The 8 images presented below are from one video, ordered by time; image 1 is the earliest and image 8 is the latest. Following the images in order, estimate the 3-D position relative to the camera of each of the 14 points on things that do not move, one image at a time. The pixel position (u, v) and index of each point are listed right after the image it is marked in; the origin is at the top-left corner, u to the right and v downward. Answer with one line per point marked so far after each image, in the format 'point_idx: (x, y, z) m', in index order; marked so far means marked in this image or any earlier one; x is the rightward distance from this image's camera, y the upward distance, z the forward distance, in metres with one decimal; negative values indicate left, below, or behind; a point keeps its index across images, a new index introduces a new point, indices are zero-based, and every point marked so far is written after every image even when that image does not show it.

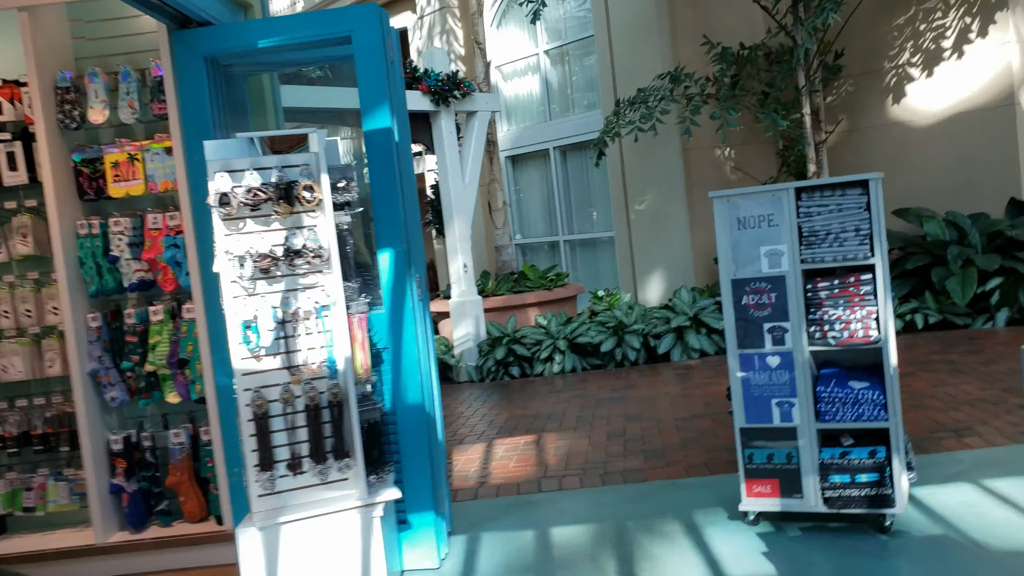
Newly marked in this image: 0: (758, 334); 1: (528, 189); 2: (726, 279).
0: (+1.1, -0.2, +4.4) m
1: (+0.2, +1.4, +13.3) m
2: (+1.0, 0.0, +4.4) m
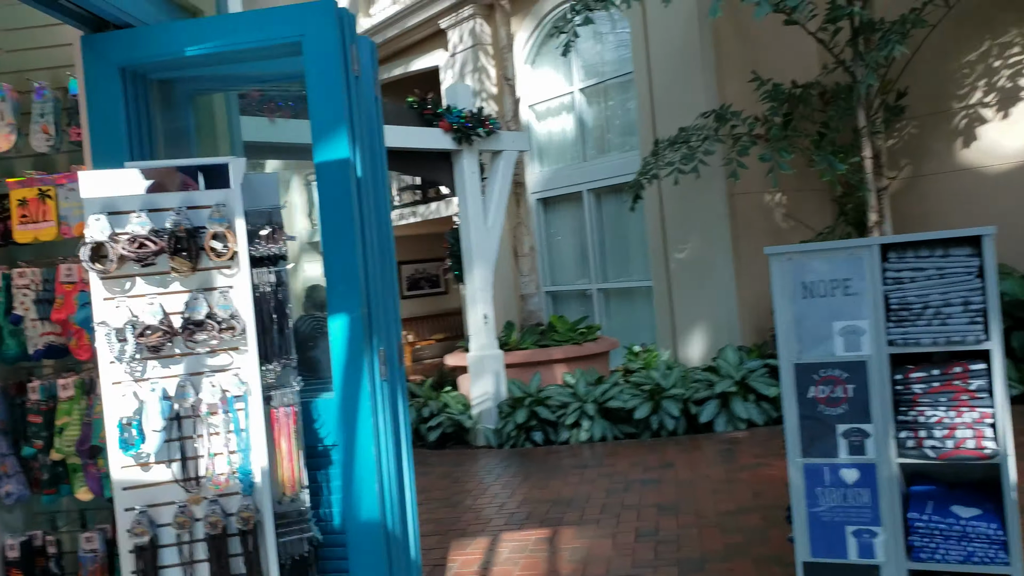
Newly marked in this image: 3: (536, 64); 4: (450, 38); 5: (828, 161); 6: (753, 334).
0: (+1.1, -0.5, +3.4) m
1: (+0.6, +0.7, +12.4) m
2: (+1.0, -0.3, +3.4) m
3: (+0.3, +2.9, +12.5) m
4: (-0.9, +3.5, +13.6) m
5: (+2.8, +1.1, +8.6) m
6: (+2.4, -0.5, +9.8) m
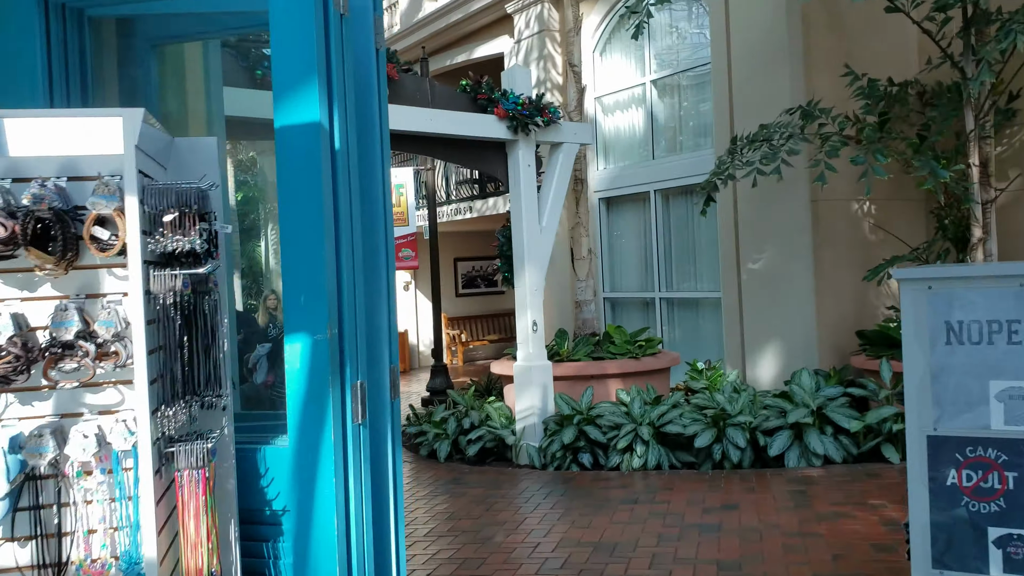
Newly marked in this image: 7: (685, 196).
0: (+1.2, -0.6, +2.5) m
1: (+1.3, +0.6, +11.5) m
2: (+1.0, -0.4, +2.5) m
3: (+1.1, +2.8, +11.7) m
4: (0.0, +3.5, +12.8) m
5: (+3.3, +0.9, +7.6) m
6: (+2.9, -0.6, +8.8) m
7: (+1.9, +1.0, +10.5) m
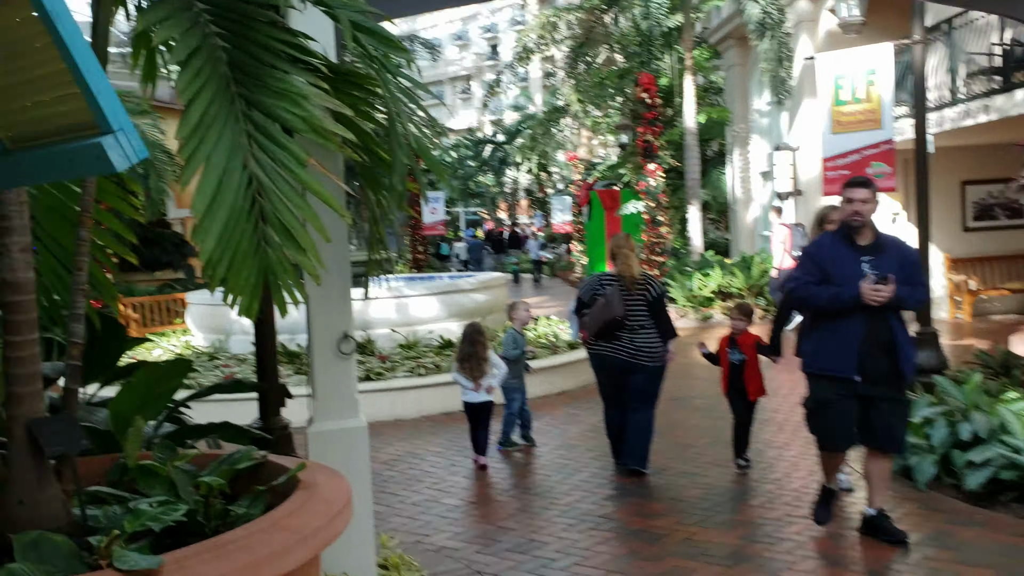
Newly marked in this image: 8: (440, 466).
0: (+0.9, -0.6, -0.8) m
1: (+5.4, +1.1, +7.0) m
2: (+0.9, -0.4, -0.7) m
3: (+5.3, +3.3, +7.0) m
4: (+4.9, +4.1, +8.5) m
5: (+5.2, +1.2, +2.6) m
6: (+5.5, -0.3, +3.9) m
7: (+5.4, +1.4, +5.8) m
8: (-0.5, -1.3, +7.1) m
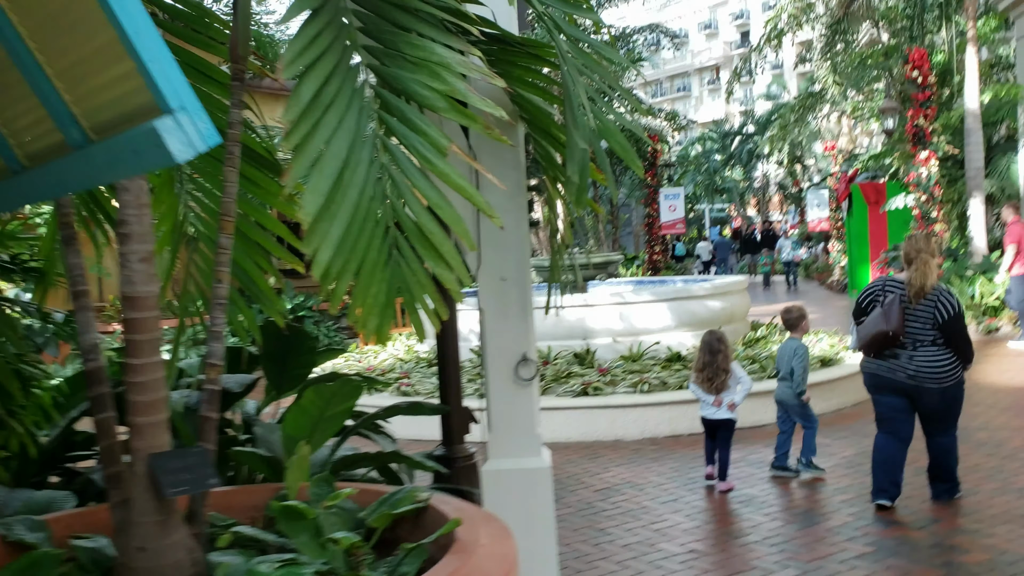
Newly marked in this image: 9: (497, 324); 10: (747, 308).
0: (+0.4, -0.7, -1.7) m
1: (+6.7, +1.0, +4.6) m
2: (+0.3, -0.4, -1.7) m
3: (+6.6, +3.2, +4.7) m
4: (+6.6, +4.0, +6.3) m
5: (+5.4, +1.1, +0.4) m
6: (+6.0, -0.4, +1.6) m
7: (+6.4, +1.3, +3.5) m
8: (+1.0, -1.4, +6.3) m
9: (-0.1, -0.2, +4.5) m
10: (+2.6, -0.3, +10.7) m
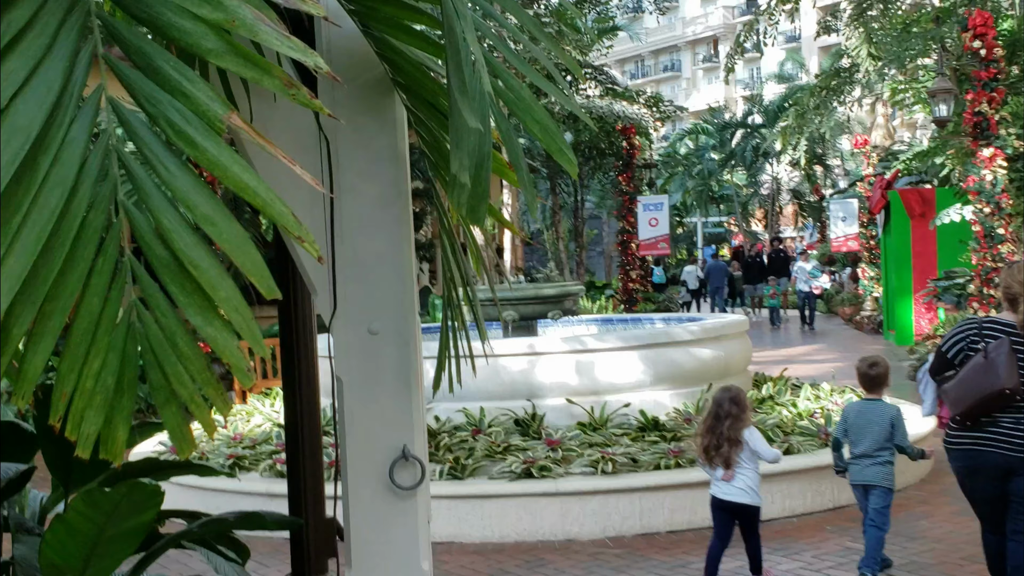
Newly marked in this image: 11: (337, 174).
0: (-0.1, -0.8, -3.3) m
1: (+6.3, +0.8, +3.0) m
2: (-0.1, -0.5, -3.2) m
3: (+6.3, +3.0, +3.1) m
4: (+6.3, +3.8, +4.7) m
5: (+5.0, +0.9, -1.2) m
6: (+5.6, -0.6, 0.0) m
7: (+6.0, +1.1, +1.9) m
8: (+0.6, -1.6, +4.7) m
9: (-0.5, -0.4, +3.0) m
10: (+2.3, -0.5, +9.2) m
11: (-0.6, +0.4, +3.0) m
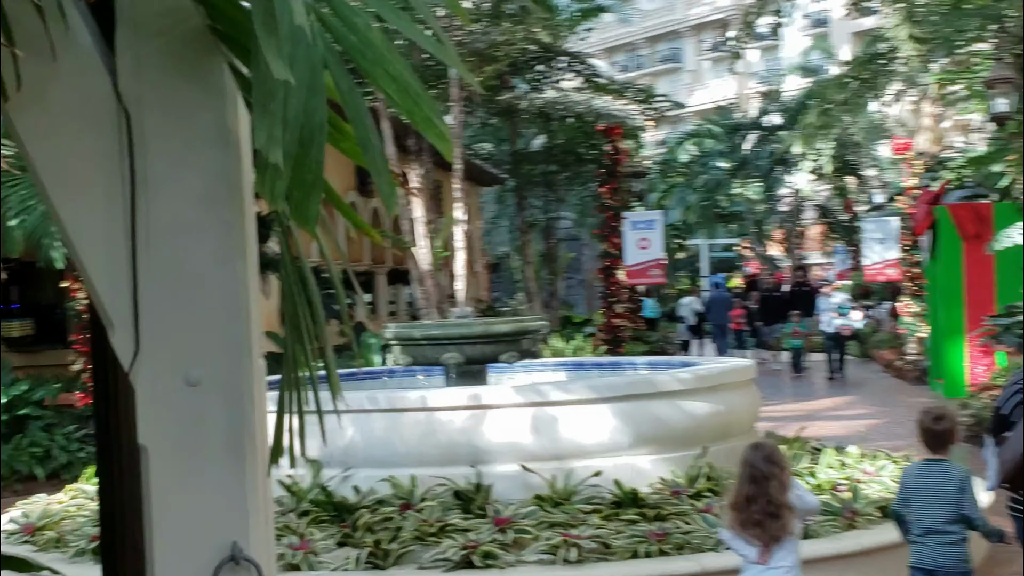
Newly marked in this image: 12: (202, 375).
0: (-0.6, -0.7, -4.2) m
1: (+6.0, +0.7, +1.9) m
2: (-0.7, -0.4, -4.1) m
3: (+6.0, +2.9, +2.1) m
4: (+6.1, +3.6, +3.6) m
5: (+4.5, +1.0, -2.3) m
6: (+5.1, -0.6, -1.1) m
7: (+5.7, +1.1, +0.8) m
8: (+0.4, -1.7, +3.8) m
9: (-0.7, -0.4, +2.1) m
10: (+2.3, -0.9, +8.1) m
11: (-0.8, +0.3, +2.2) m
12: (-0.7, -0.2, +2.2) m
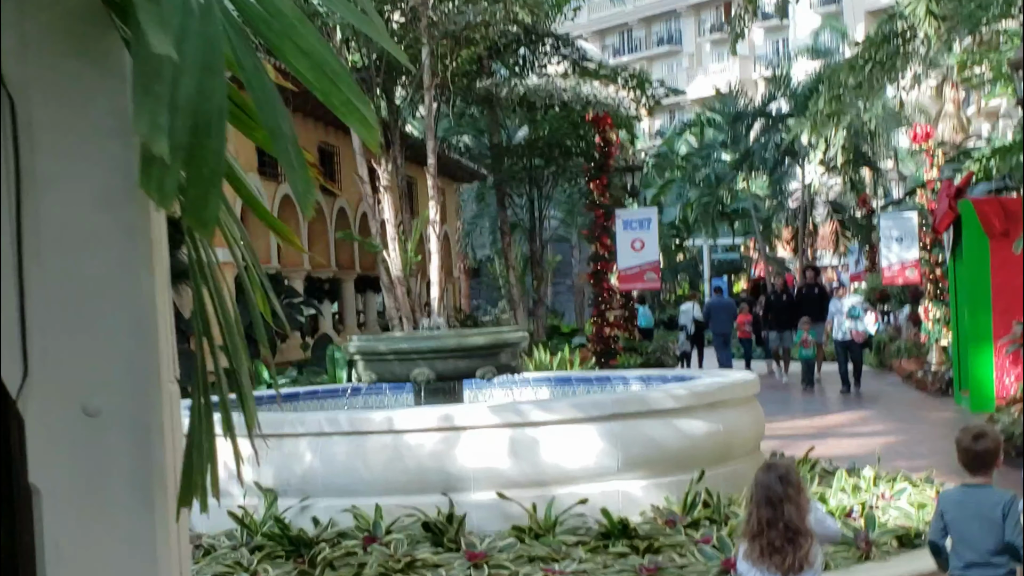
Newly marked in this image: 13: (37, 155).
0: (-0.9, -0.7, -4.5) m
1: (+5.9, +0.7, +1.4) m
2: (-0.9, -0.5, -4.4) m
3: (+5.9, +2.9, +1.6) m
4: (+6.0, +3.6, +3.2) m
5: (+4.3, +0.9, -2.7) m
6: (+5.0, -0.6, -1.5) m
7: (+5.5, +1.1, +0.3) m
8: (+0.4, -1.7, +3.5) m
9: (-0.8, -0.5, +1.8) m
10: (+2.3, -0.8, +7.8) m
11: (-0.9, +0.2, +1.9) m
12: (-0.8, -0.2, +1.8) m
13: (-0.9, +0.3, +1.9) m
